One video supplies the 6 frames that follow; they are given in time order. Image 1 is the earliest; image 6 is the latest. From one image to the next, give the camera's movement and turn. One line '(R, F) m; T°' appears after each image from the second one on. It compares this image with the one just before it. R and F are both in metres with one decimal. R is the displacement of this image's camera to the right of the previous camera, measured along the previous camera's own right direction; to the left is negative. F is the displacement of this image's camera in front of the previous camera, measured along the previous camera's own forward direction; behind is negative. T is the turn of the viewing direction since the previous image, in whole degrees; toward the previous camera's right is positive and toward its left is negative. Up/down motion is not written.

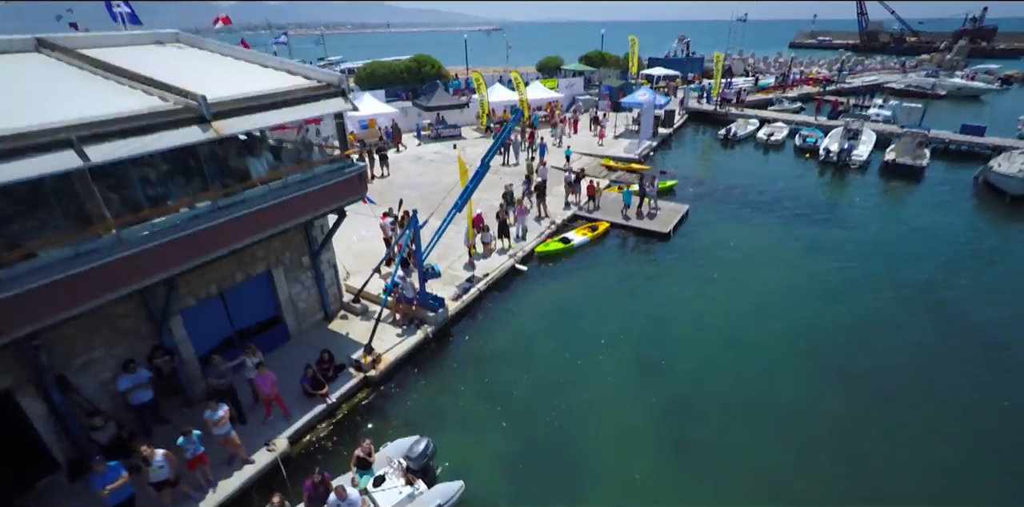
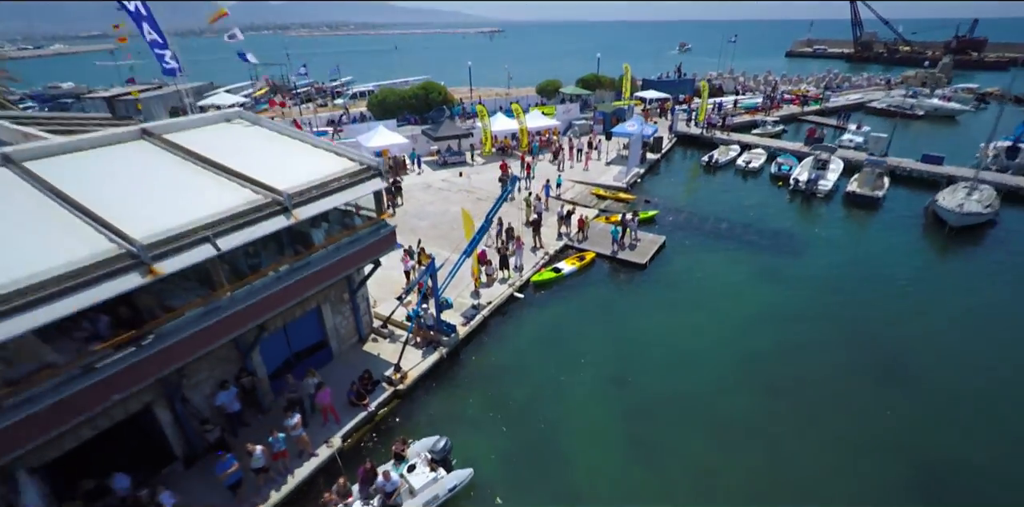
(+0.1, -2.6) m; 0°
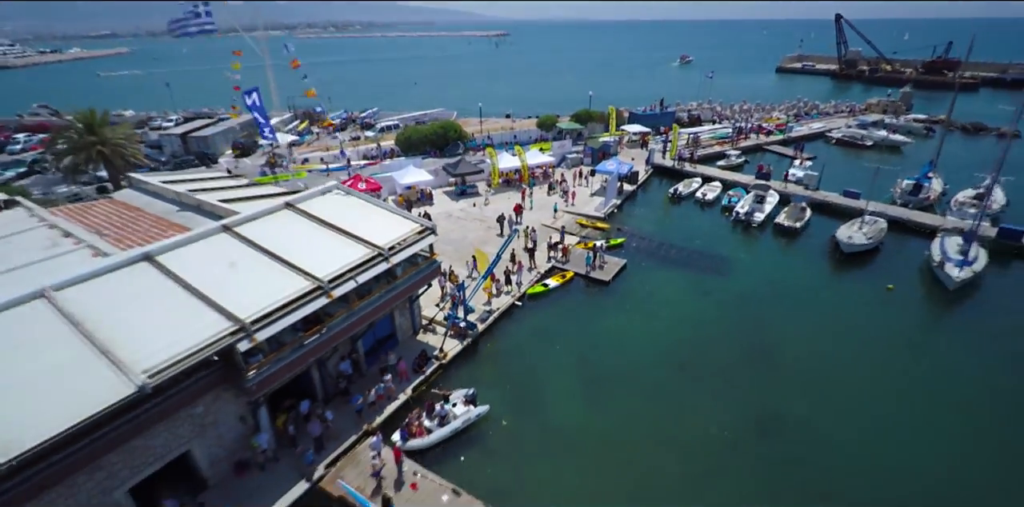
(+0.1, -7.2) m; -1°
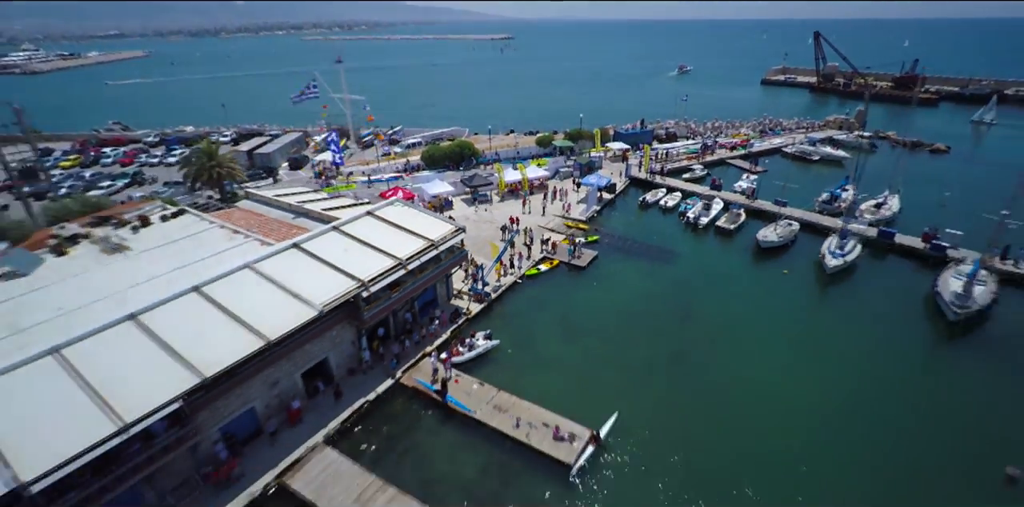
(0.0, -9.8) m; 0°
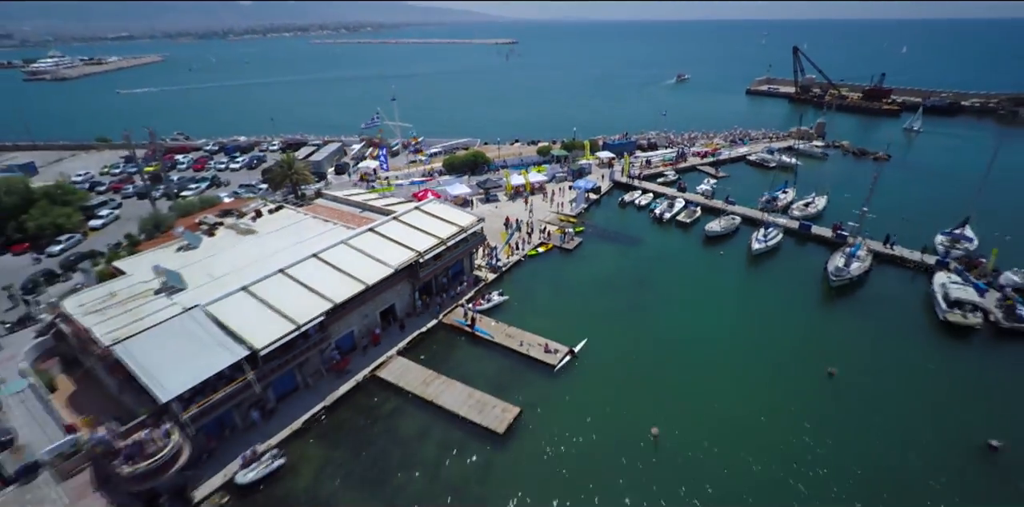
(-0.2, -11.5) m; 0°
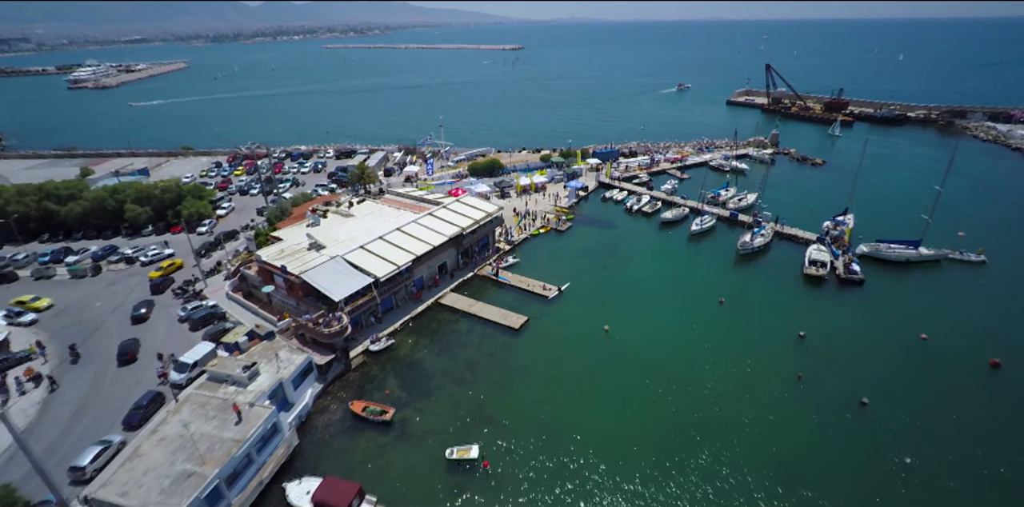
(-0.6, -18.7) m; -1°
